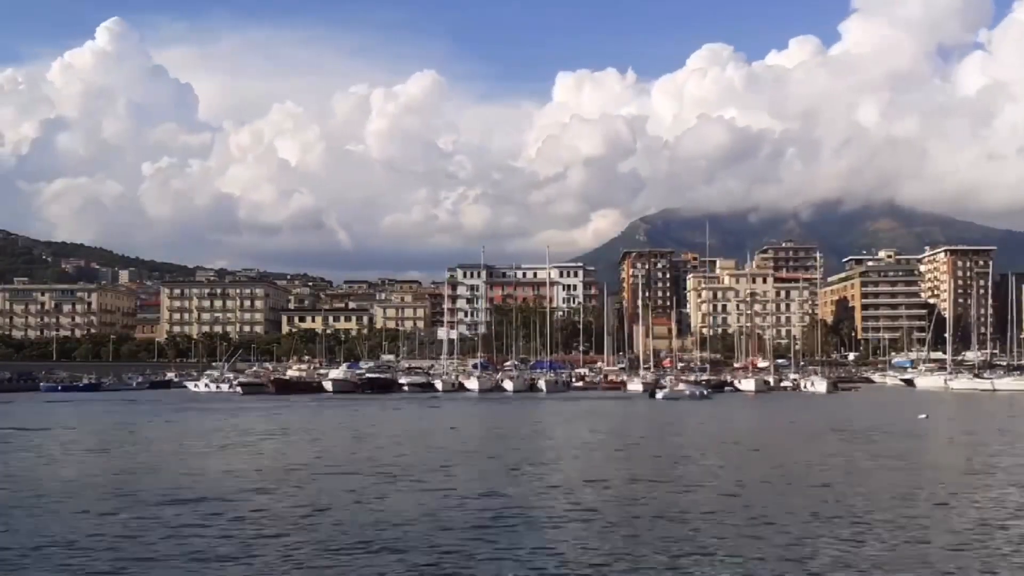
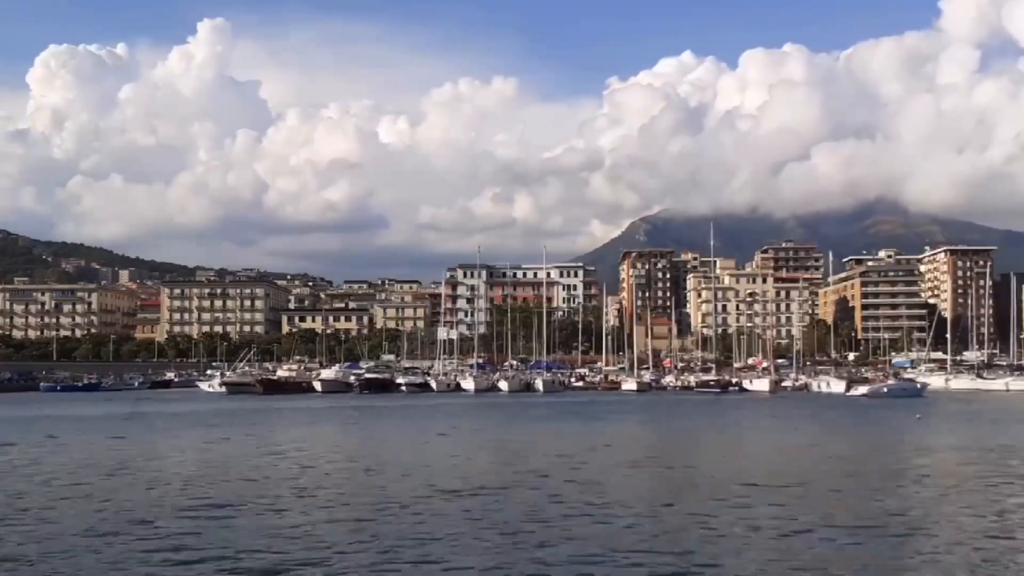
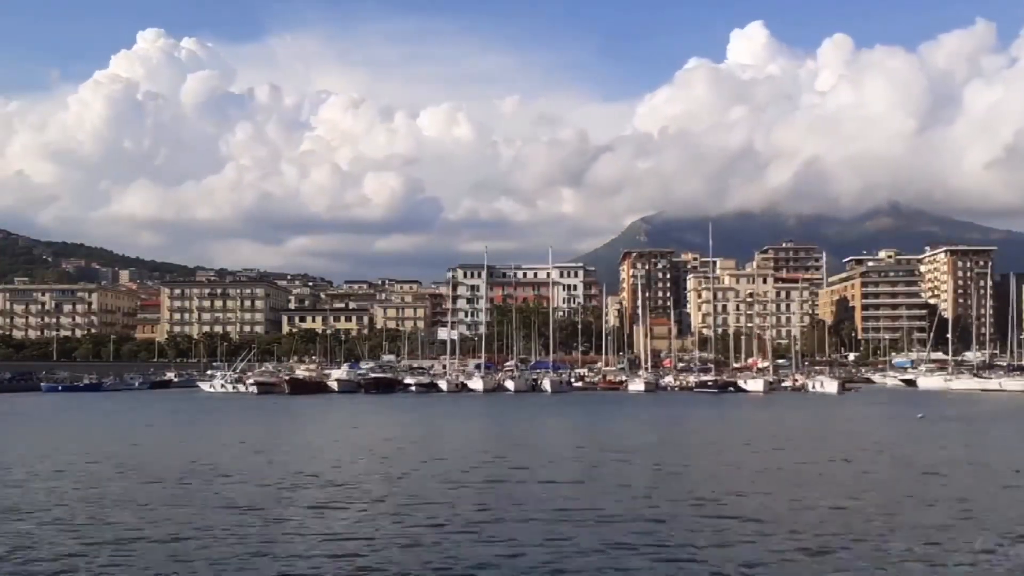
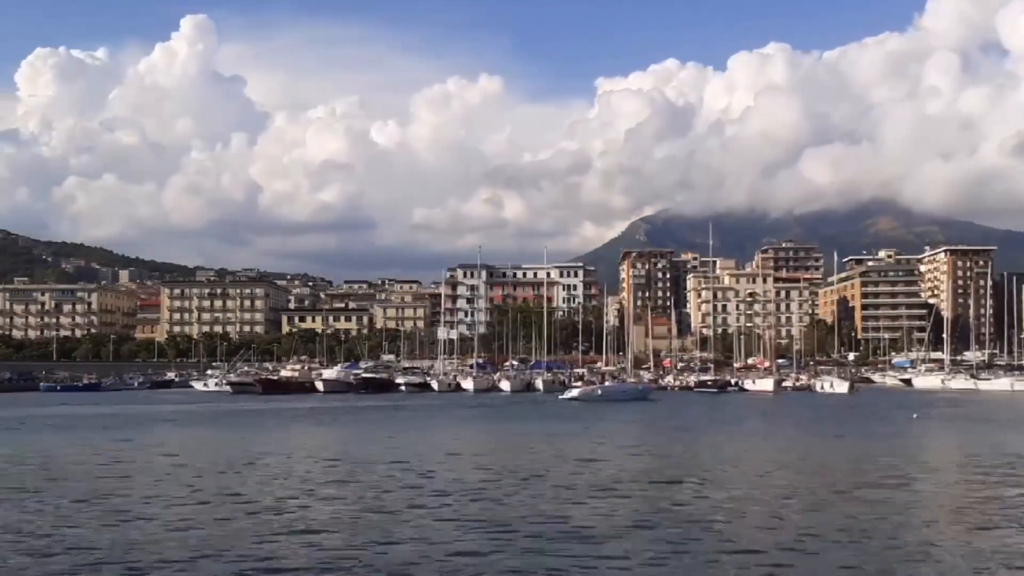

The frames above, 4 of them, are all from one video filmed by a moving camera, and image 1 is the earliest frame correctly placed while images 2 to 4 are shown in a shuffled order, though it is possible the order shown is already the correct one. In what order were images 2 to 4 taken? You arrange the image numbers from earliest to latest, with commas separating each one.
4, 2, 3
